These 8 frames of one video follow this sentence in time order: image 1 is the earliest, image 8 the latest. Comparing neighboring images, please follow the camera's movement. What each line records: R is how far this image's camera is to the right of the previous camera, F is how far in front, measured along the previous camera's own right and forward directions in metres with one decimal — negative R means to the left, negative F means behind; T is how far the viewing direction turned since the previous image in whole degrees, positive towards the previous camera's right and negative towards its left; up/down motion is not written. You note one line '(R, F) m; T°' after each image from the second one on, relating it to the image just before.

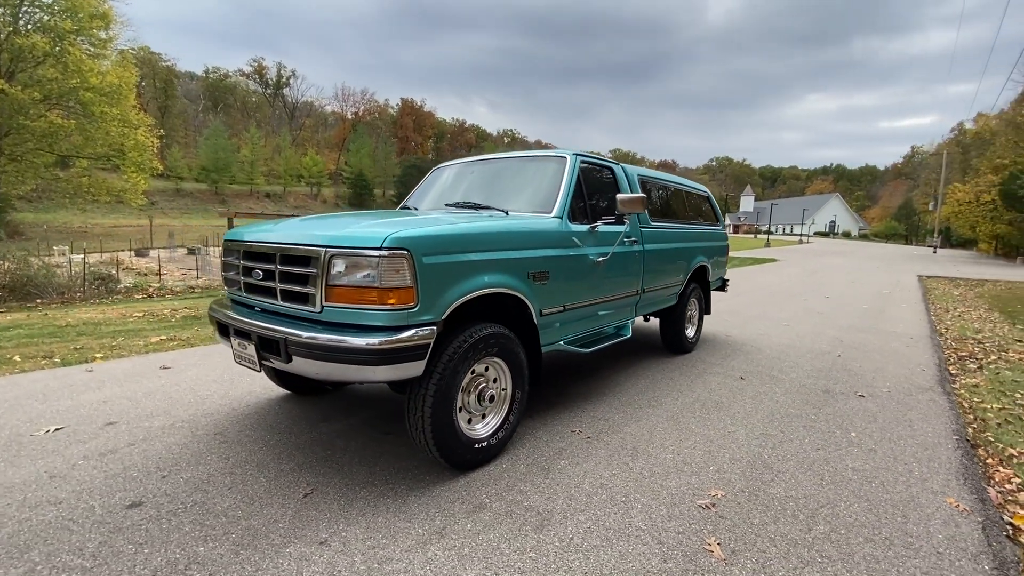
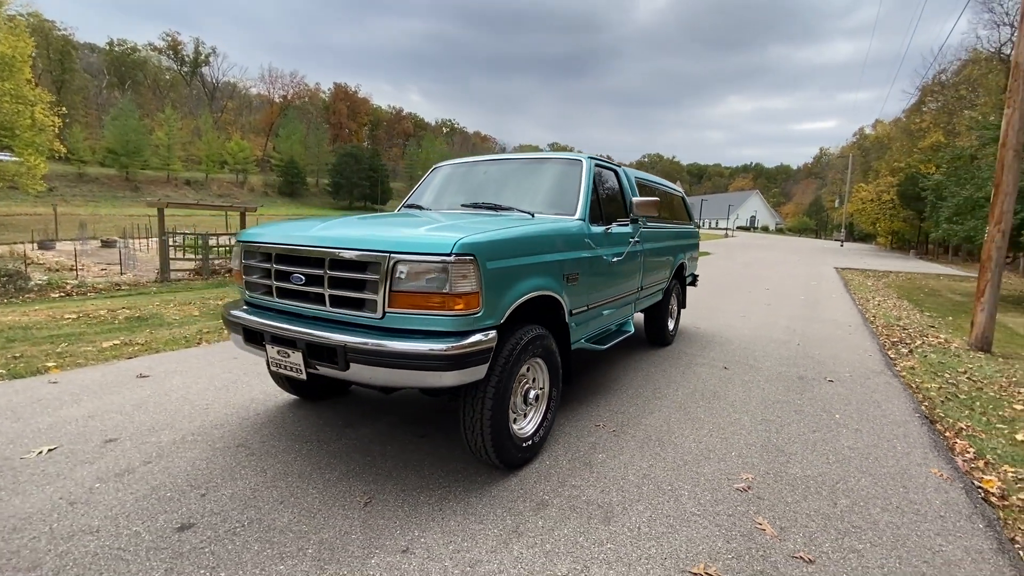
(-0.7, 0.0) m; +7°
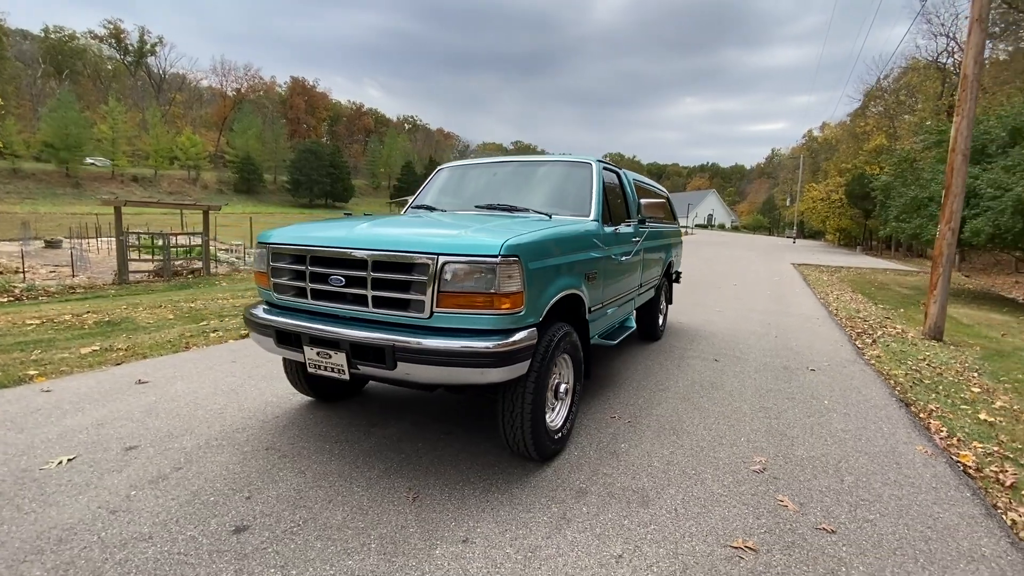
(-0.4, -0.1) m; +4°
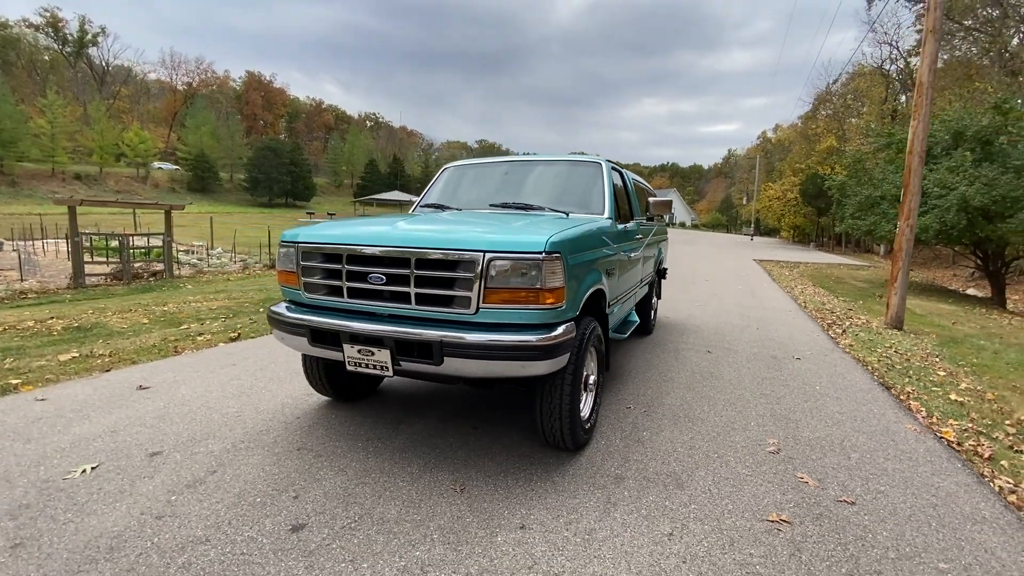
(-0.4, -0.1) m; +4°
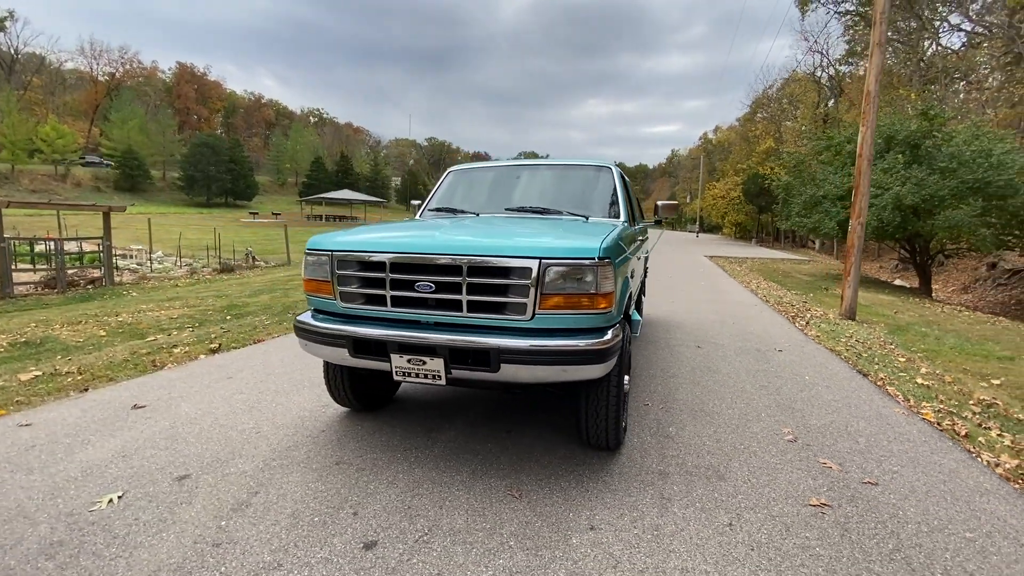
(-0.6, 0.0) m; +6°
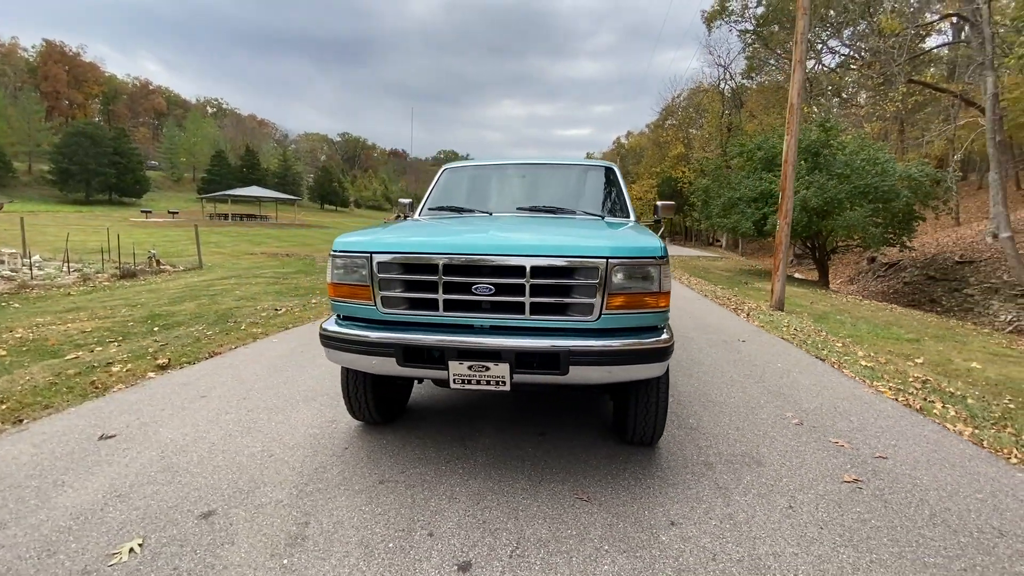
(-0.8, +0.1) m; +10°
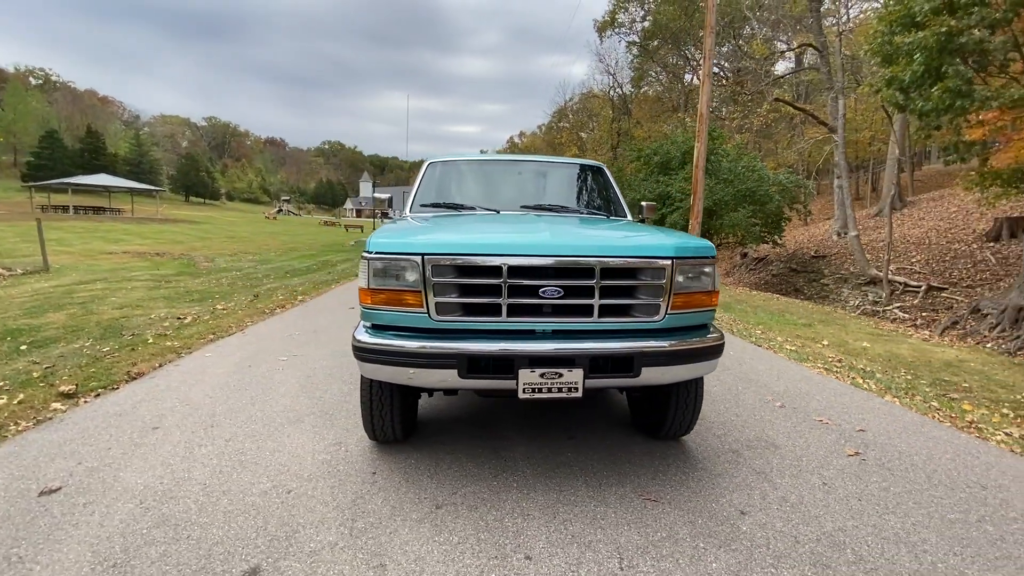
(-0.9, +0.2) m; +13°
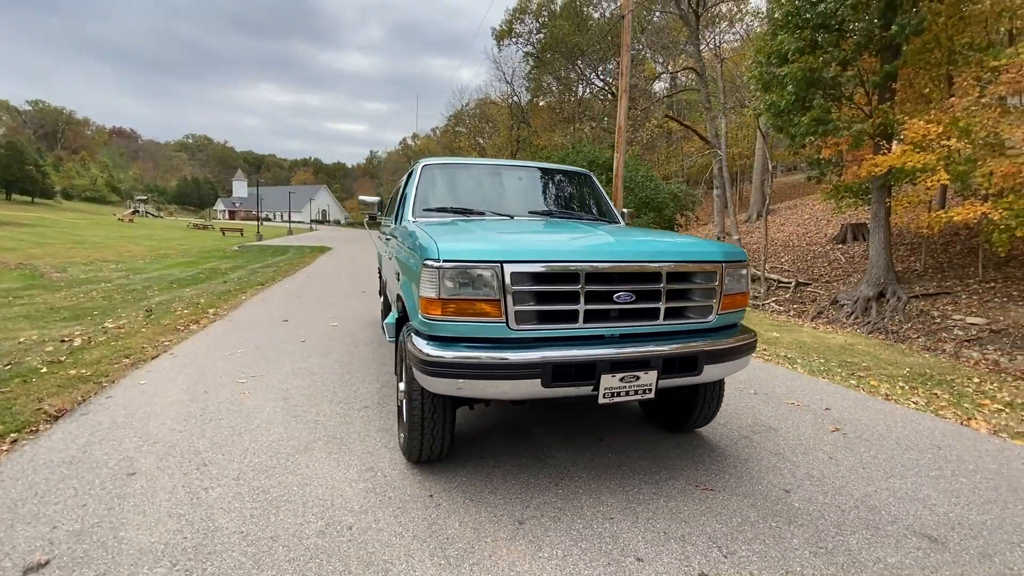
(-1.0, +0.1) m; +13°
